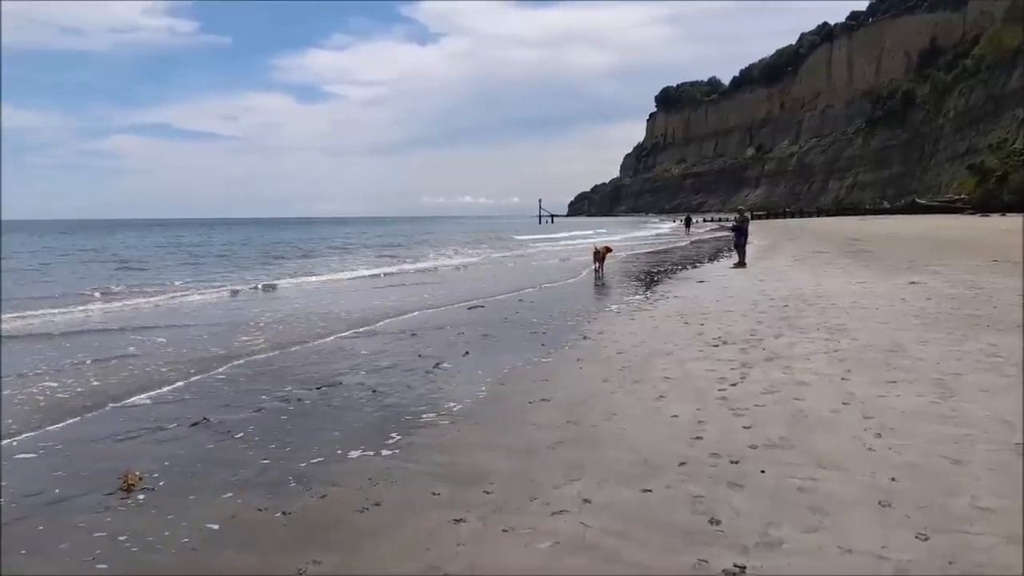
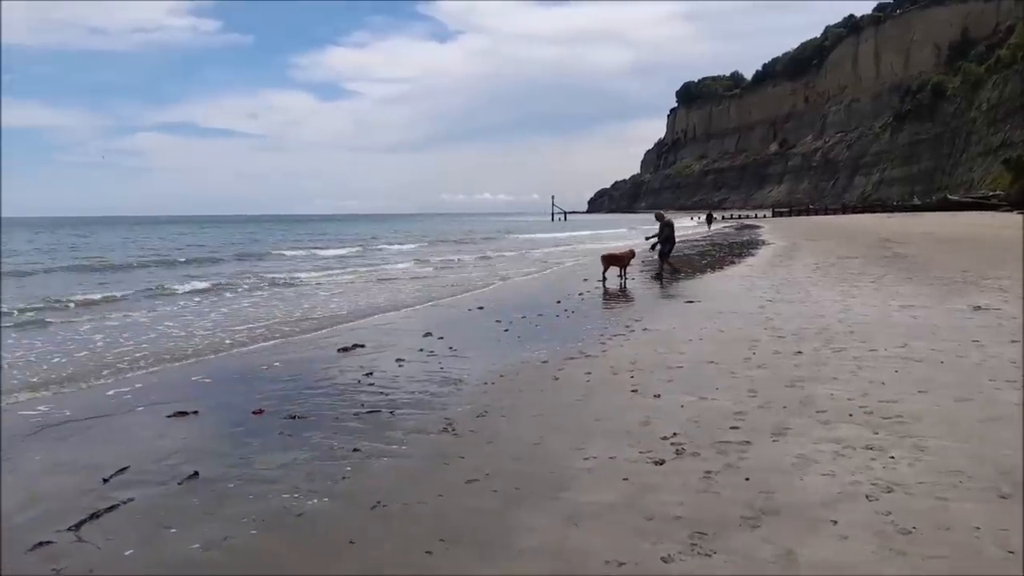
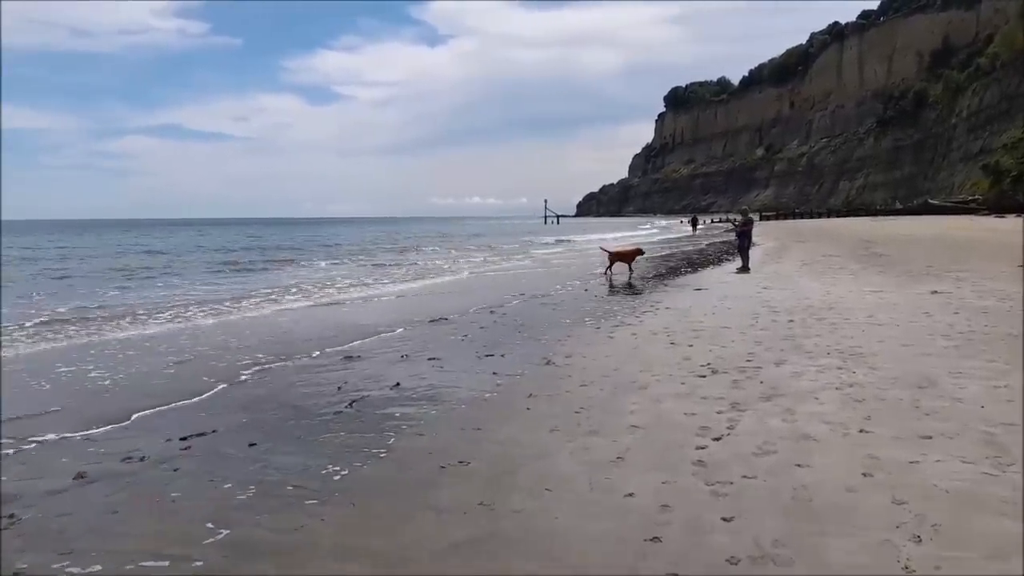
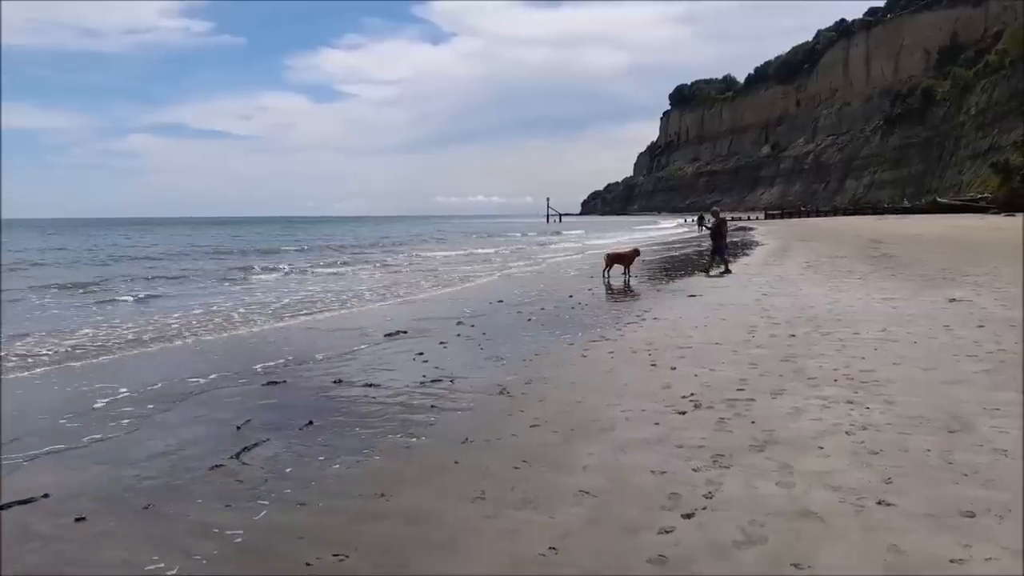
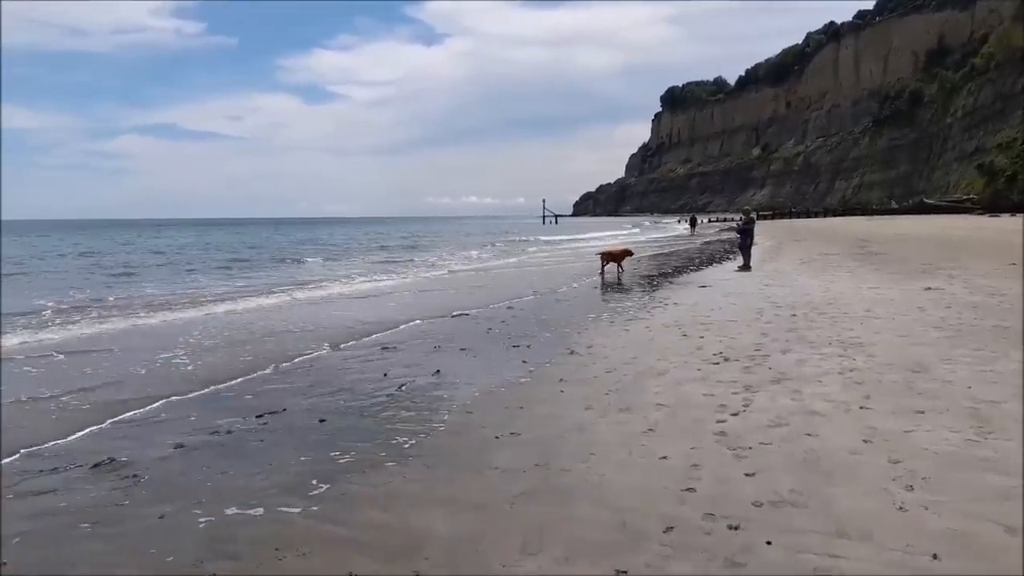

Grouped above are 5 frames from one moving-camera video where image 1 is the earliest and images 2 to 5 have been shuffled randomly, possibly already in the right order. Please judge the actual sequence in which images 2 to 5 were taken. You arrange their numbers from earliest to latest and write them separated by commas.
5, 3, 4, 2
